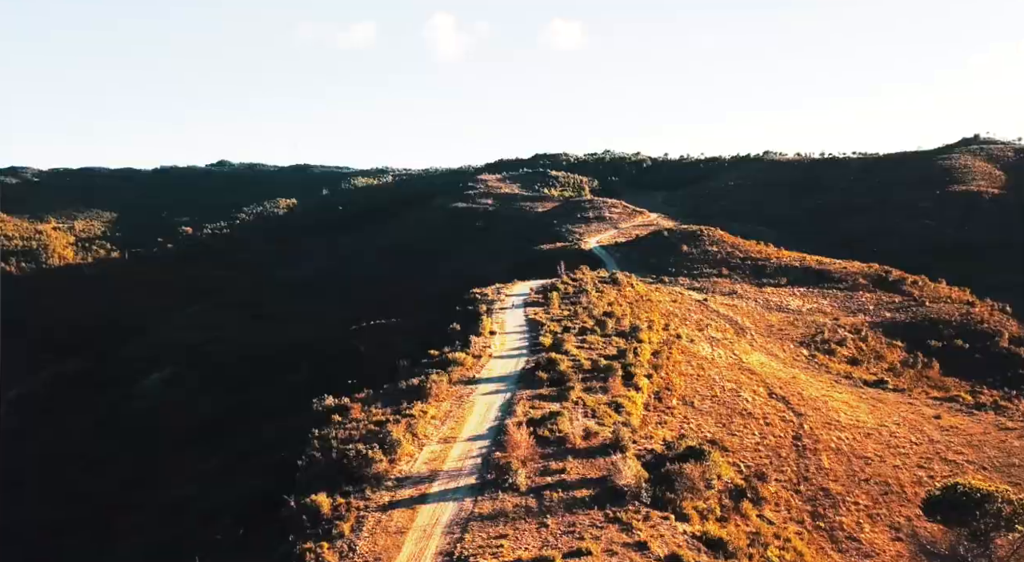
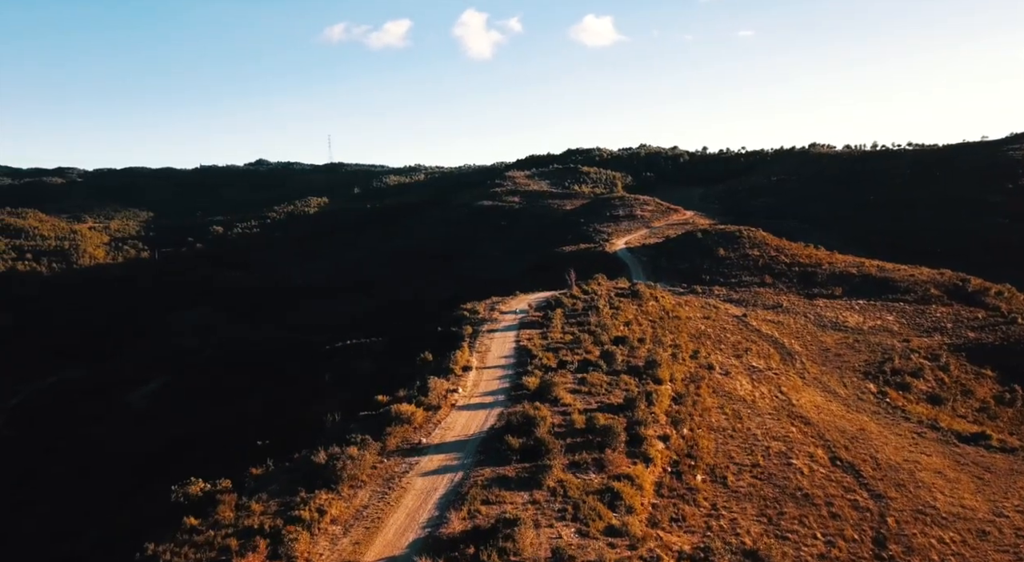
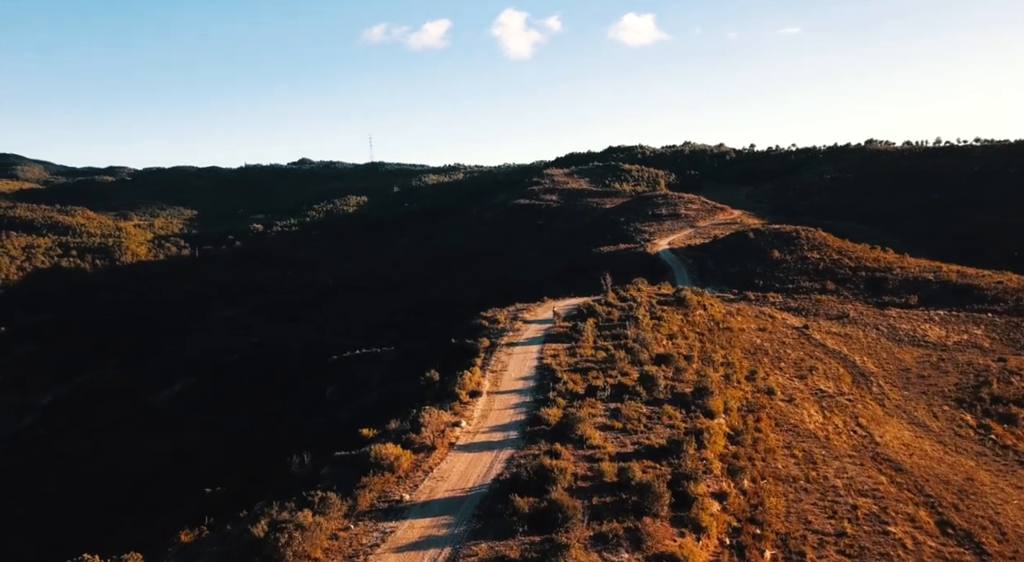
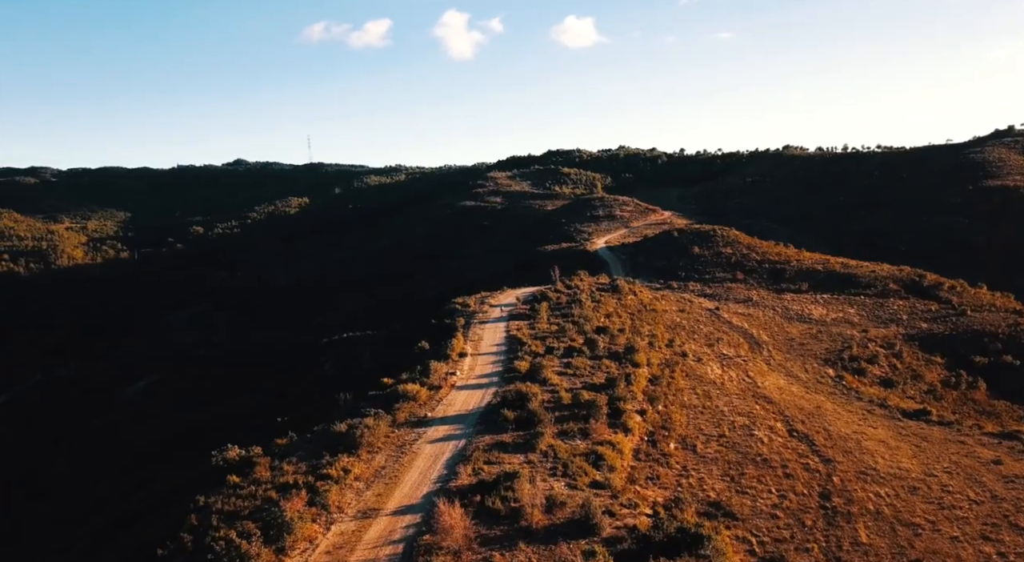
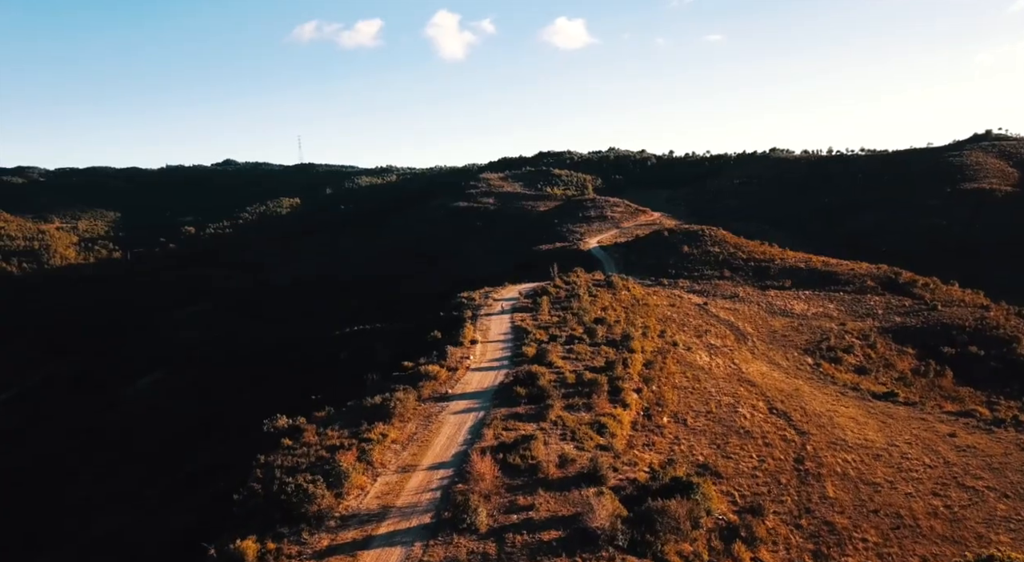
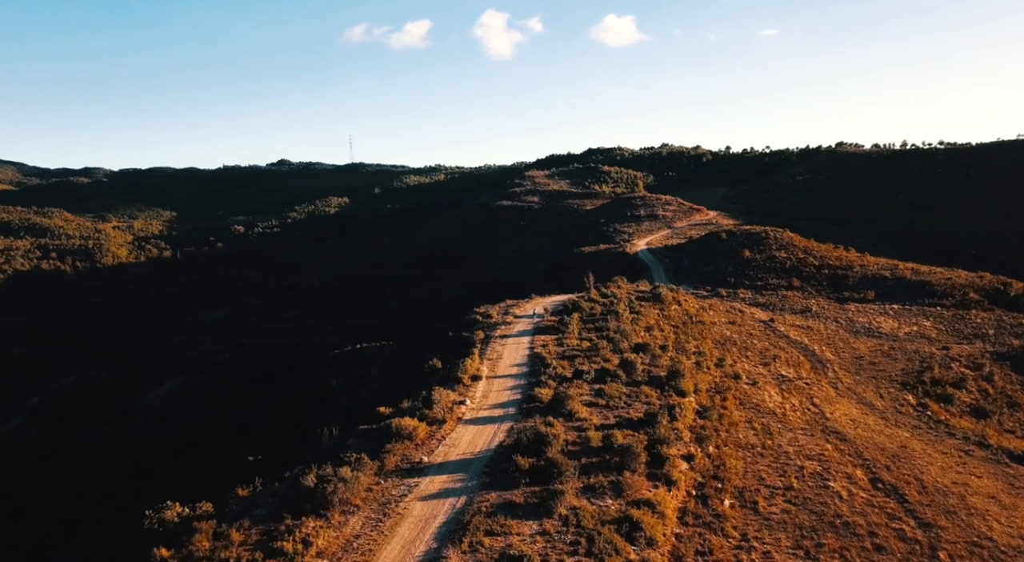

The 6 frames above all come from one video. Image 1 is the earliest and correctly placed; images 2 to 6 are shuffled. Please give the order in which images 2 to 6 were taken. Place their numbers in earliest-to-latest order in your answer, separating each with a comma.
5, 4, 2, 6, 3
